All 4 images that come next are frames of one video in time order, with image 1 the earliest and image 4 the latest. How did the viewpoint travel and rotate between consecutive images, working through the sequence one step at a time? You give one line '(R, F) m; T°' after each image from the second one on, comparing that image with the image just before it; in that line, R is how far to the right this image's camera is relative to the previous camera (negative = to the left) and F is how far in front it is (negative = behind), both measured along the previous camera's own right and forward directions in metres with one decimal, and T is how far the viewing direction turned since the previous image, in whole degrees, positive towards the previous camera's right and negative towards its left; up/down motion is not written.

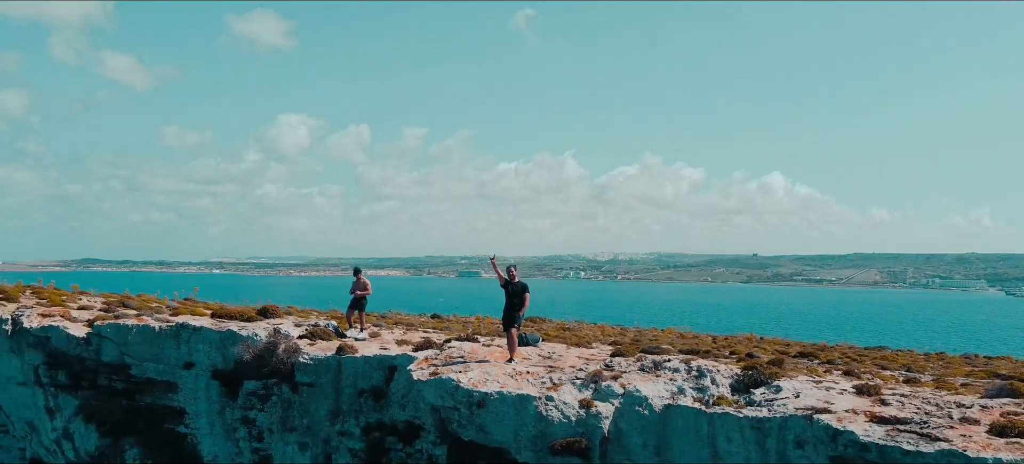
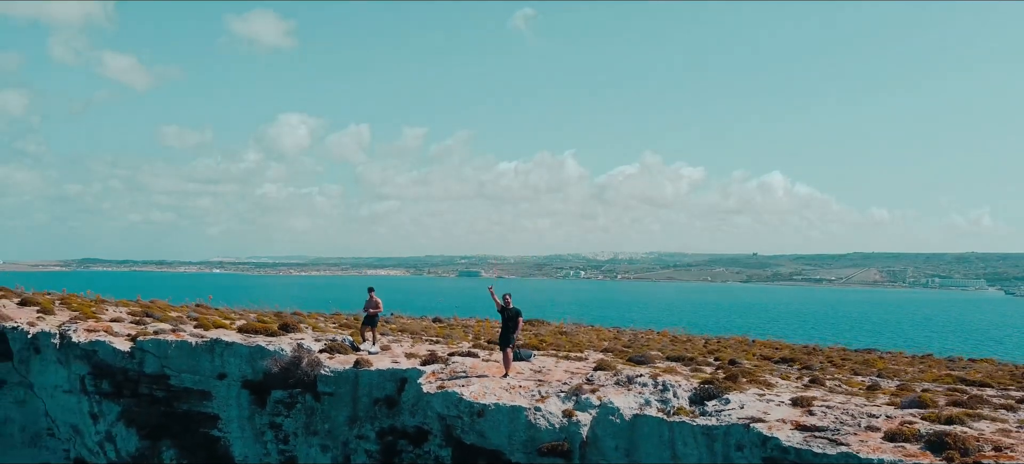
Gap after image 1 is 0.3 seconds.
(+0.1, -1.2) m; 0°
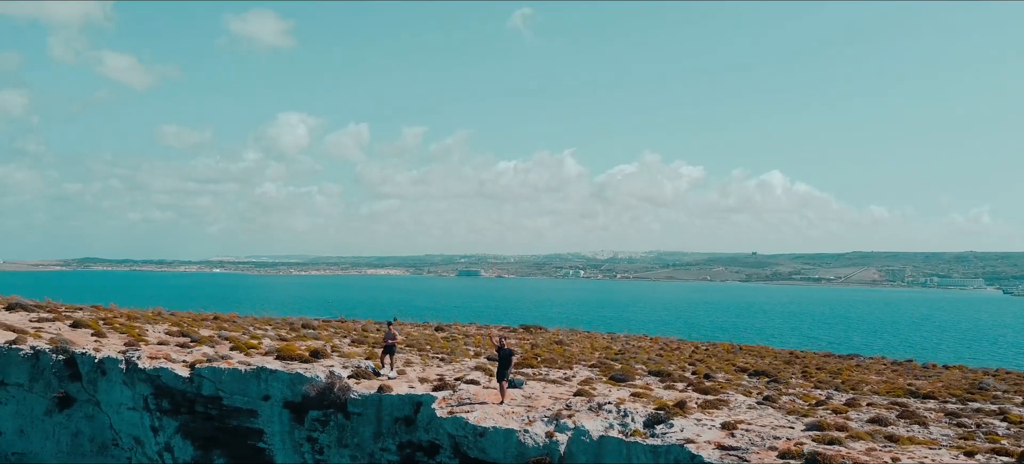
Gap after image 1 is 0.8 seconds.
(+0.1, -2.1) m; 0°
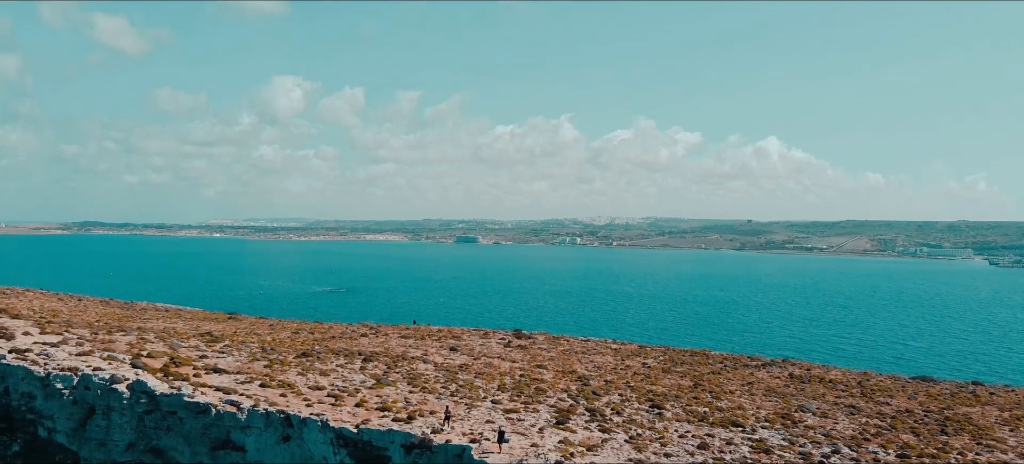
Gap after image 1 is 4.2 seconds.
(+0.2, -14.6) m; 0°
